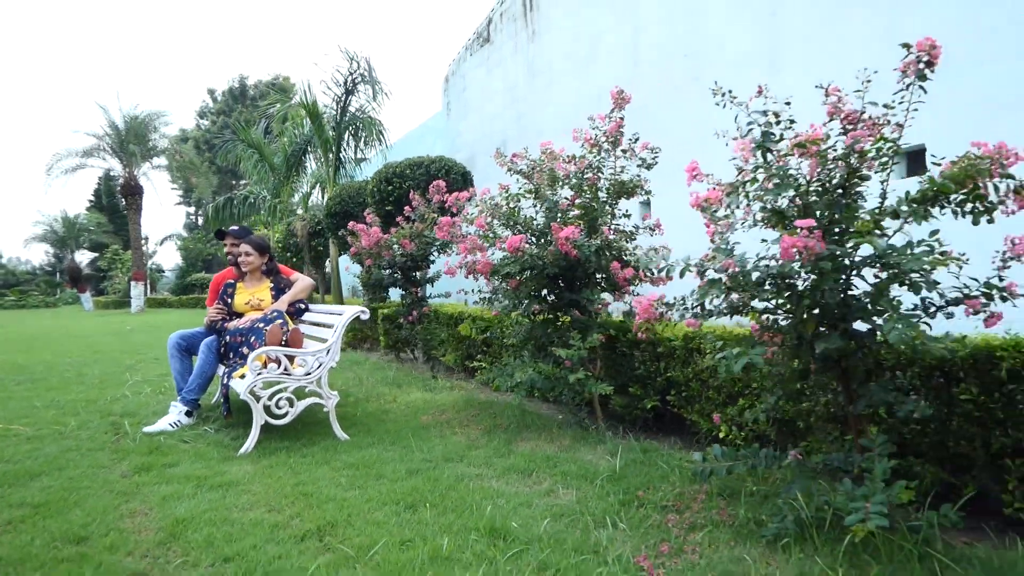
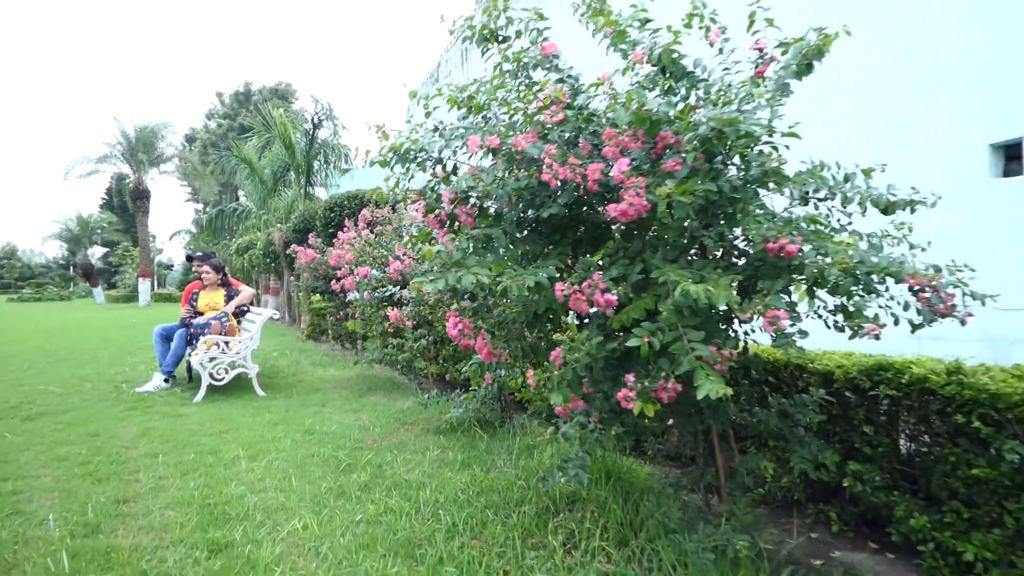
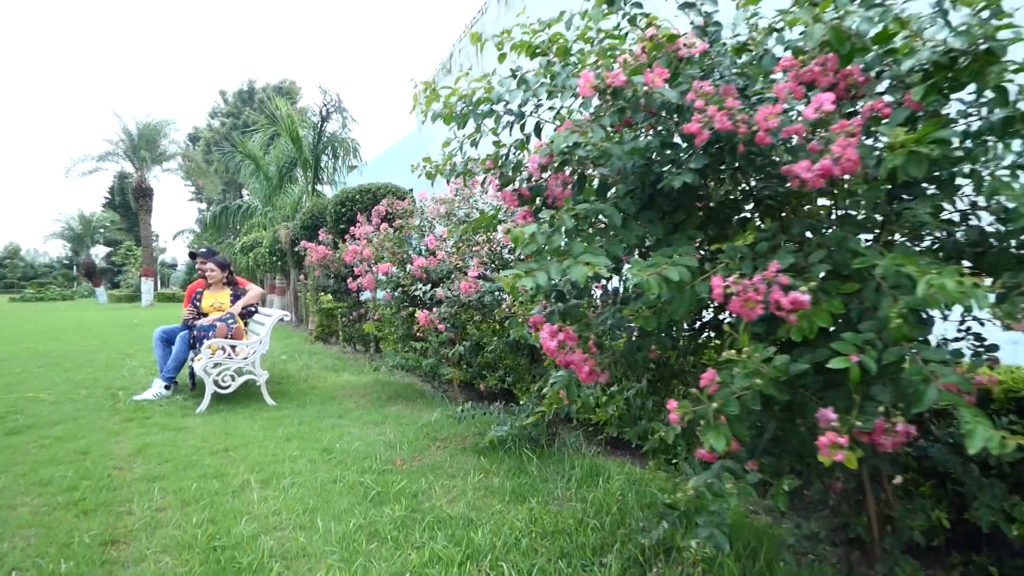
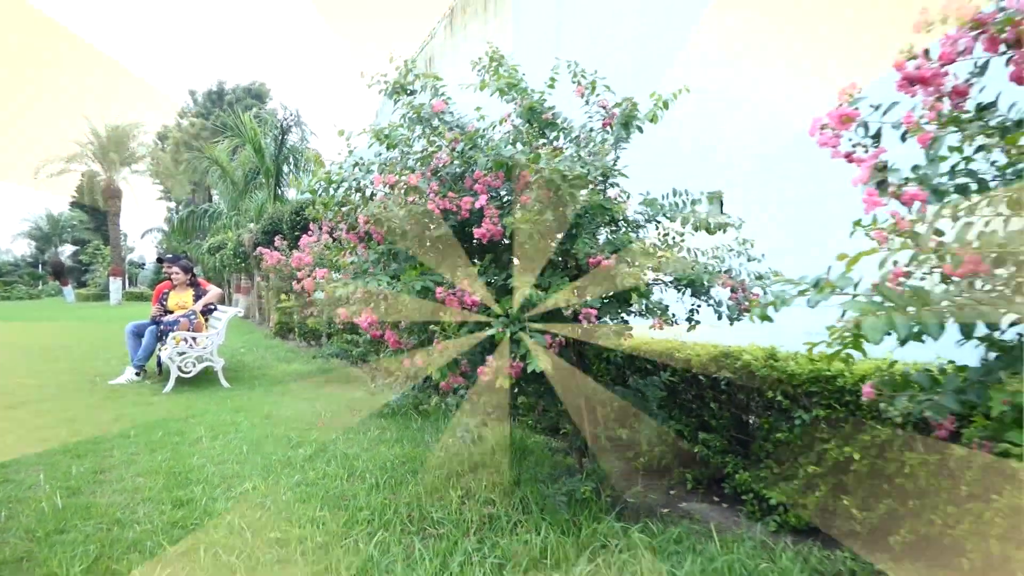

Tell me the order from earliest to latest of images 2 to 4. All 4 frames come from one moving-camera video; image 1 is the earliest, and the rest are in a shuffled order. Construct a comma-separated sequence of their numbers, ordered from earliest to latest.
3, 2, 4
